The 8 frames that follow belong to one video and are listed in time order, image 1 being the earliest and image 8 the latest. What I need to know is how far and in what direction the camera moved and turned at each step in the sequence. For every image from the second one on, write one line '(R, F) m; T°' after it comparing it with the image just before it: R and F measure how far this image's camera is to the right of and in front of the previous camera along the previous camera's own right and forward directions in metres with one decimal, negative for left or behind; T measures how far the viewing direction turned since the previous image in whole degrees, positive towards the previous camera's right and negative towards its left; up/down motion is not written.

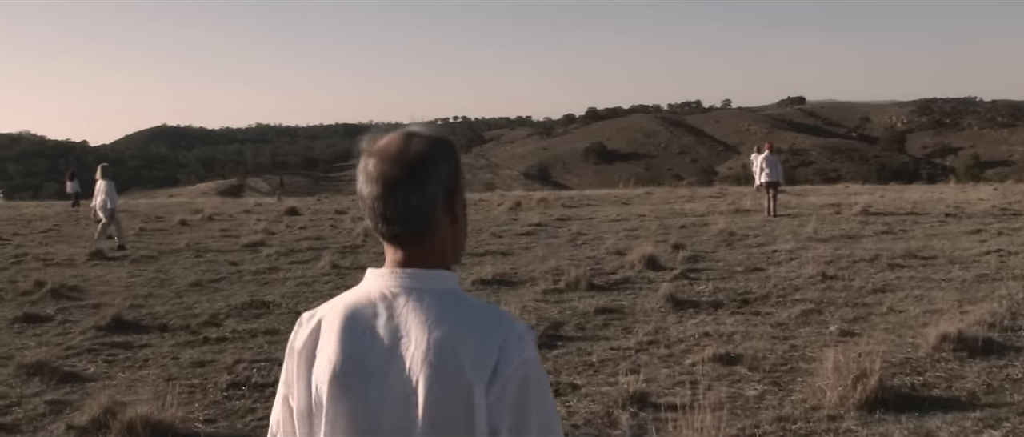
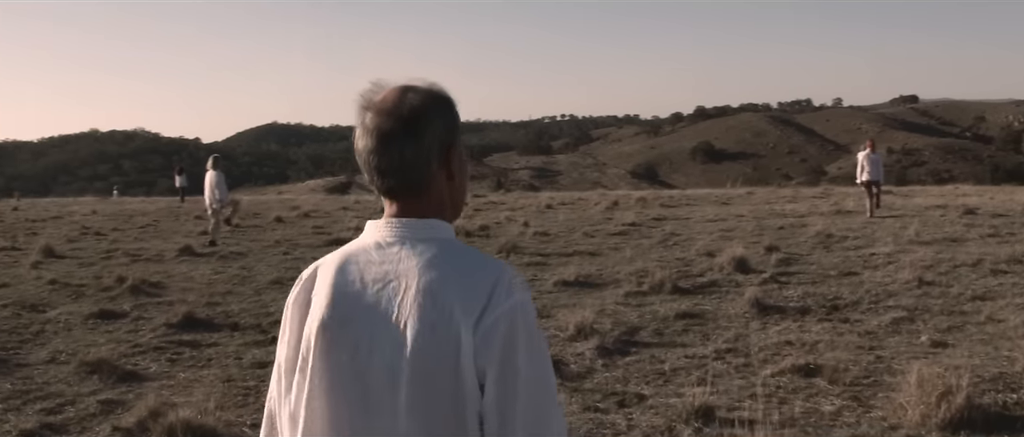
(+0.3, +0.5) m; -5°
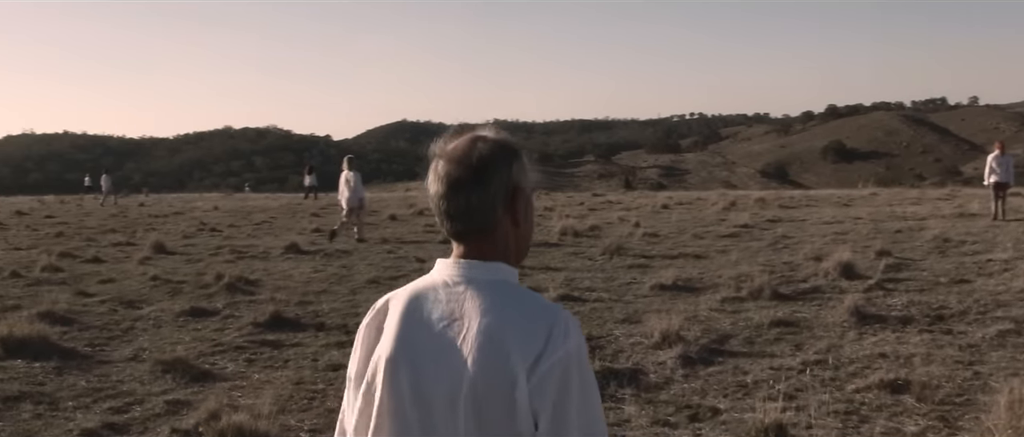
(+0.4, +0.4) m; -6°
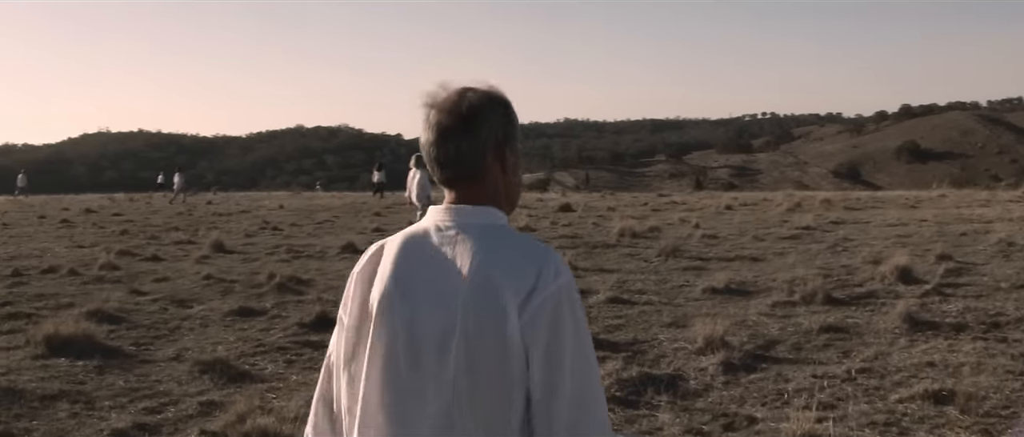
(+0.3, +0.2) m; -3°
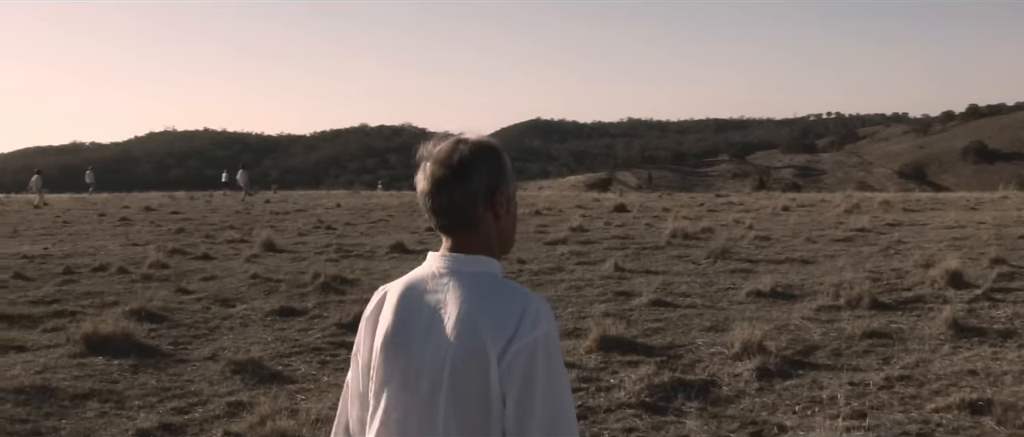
(+0.3, +0.1) m; -3°
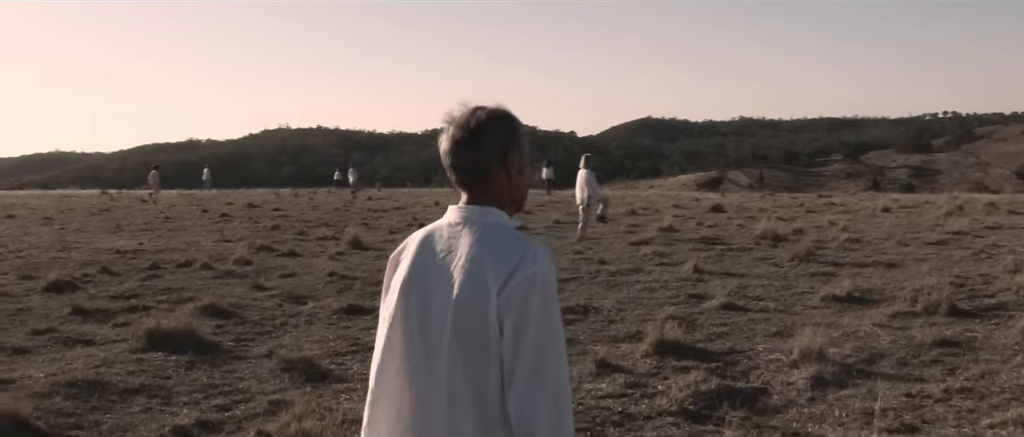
(+0.5, +0.2) m; -5°
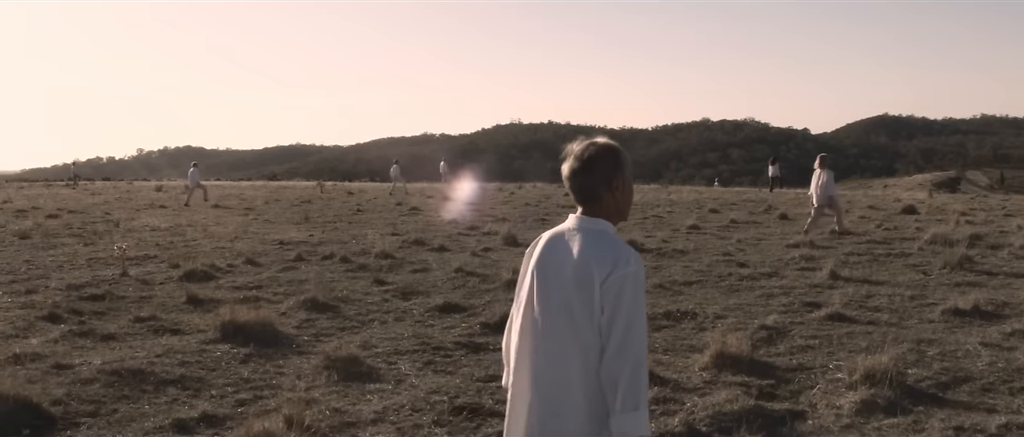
(+1.5, +0.8) m; -11°
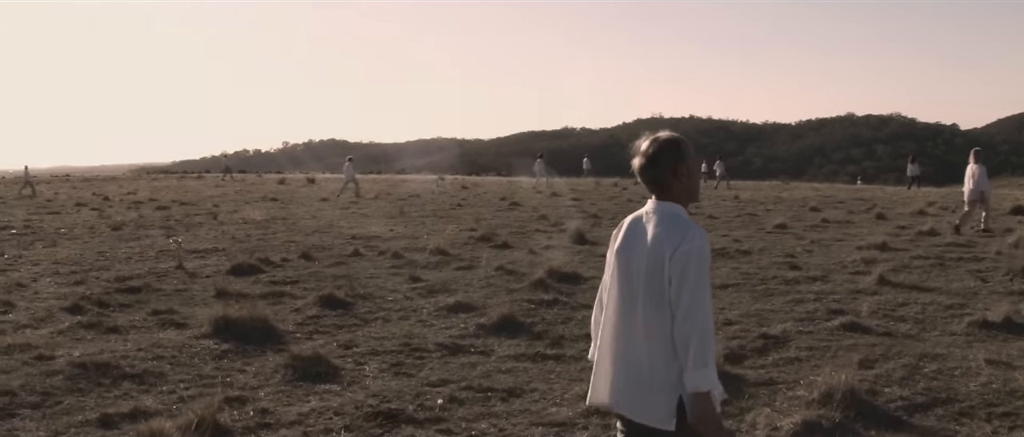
(+1.4, +0.6) m; -7°
